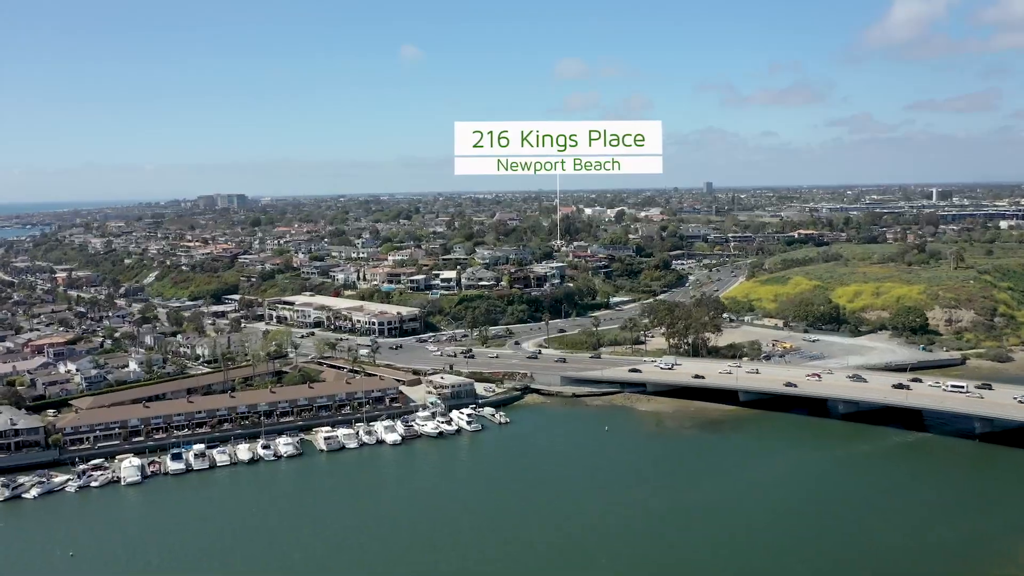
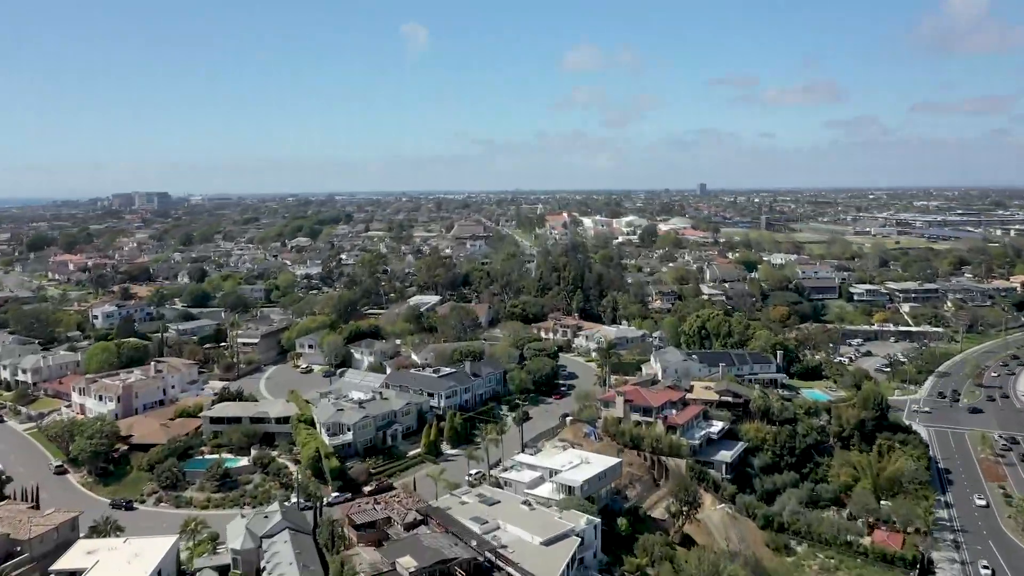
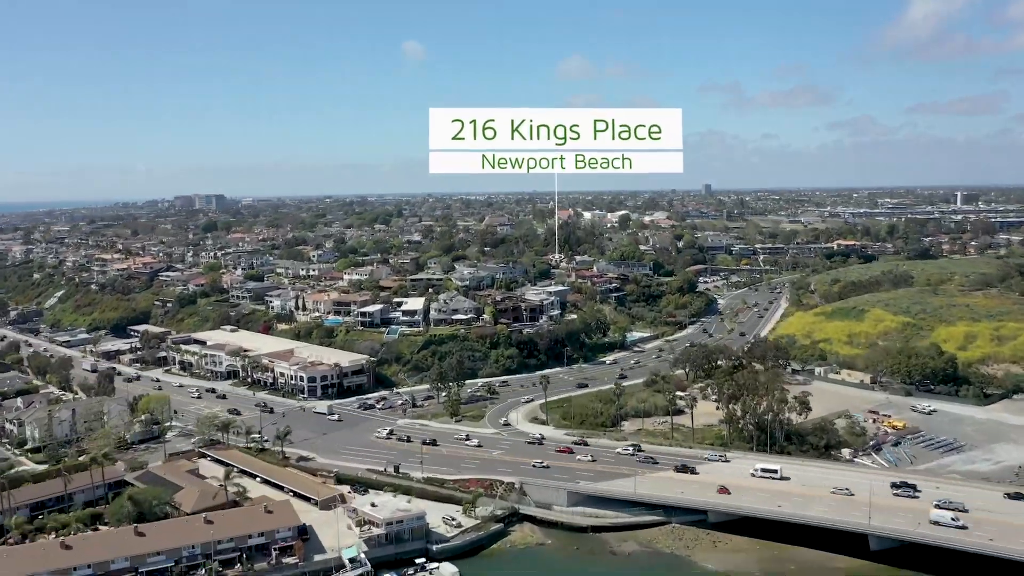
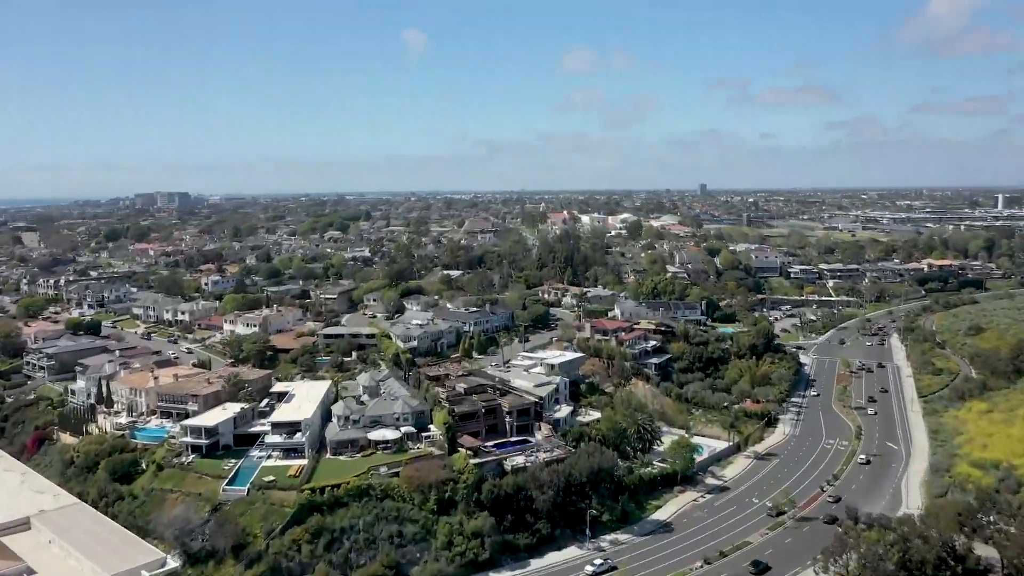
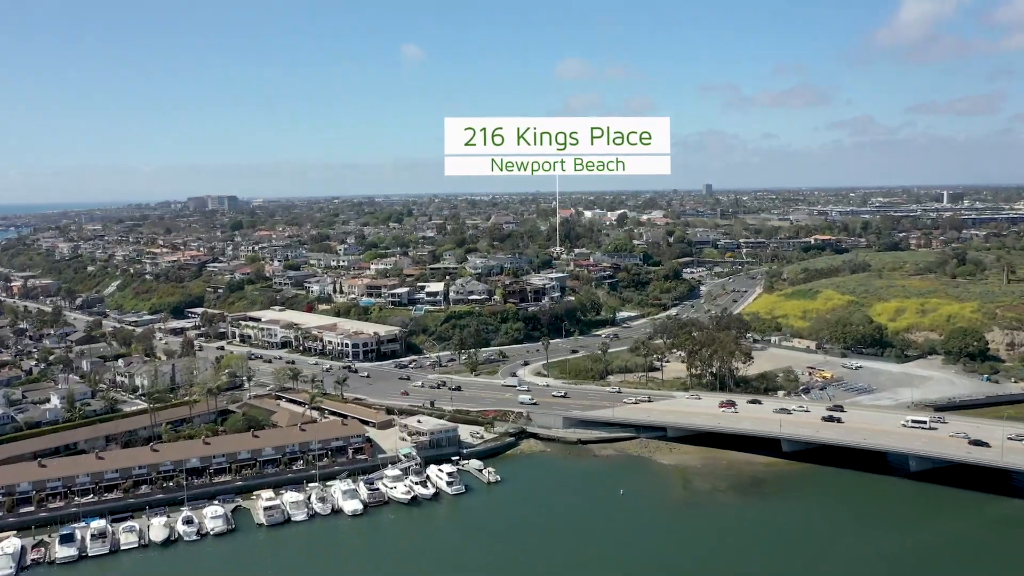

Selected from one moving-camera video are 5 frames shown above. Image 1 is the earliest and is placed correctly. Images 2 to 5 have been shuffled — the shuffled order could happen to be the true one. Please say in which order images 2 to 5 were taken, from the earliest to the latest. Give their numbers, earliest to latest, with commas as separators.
5, 3, 4, 2
